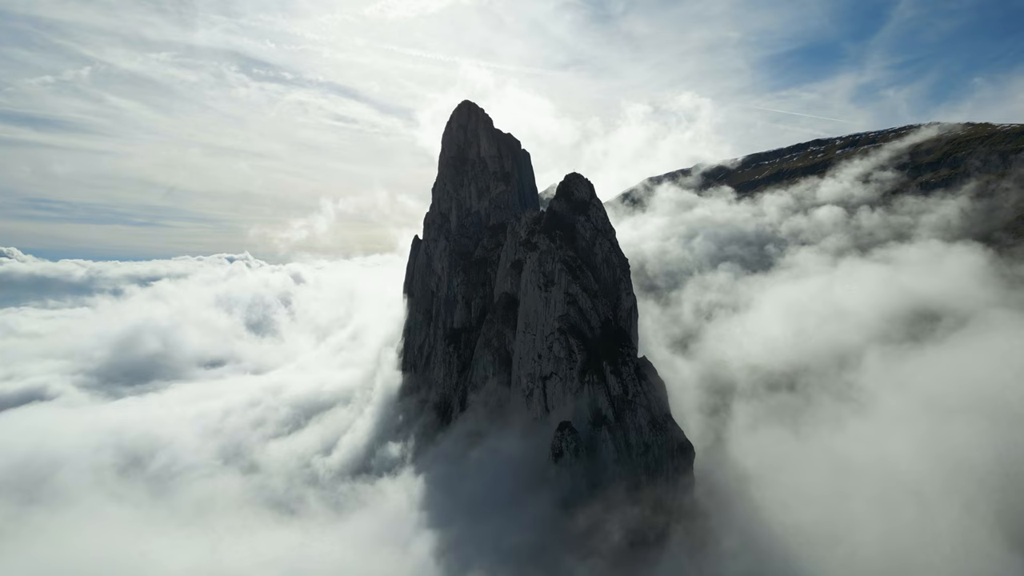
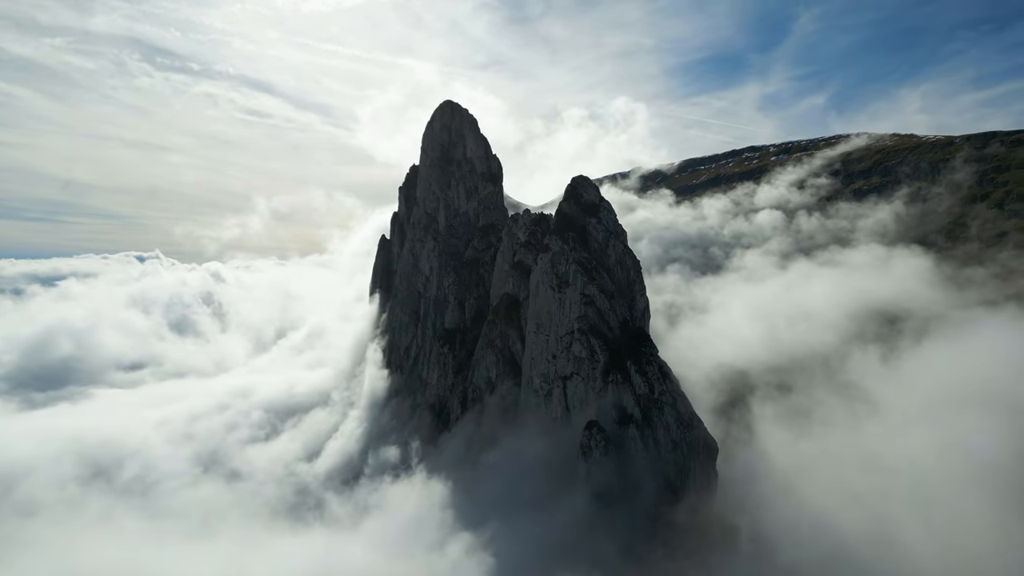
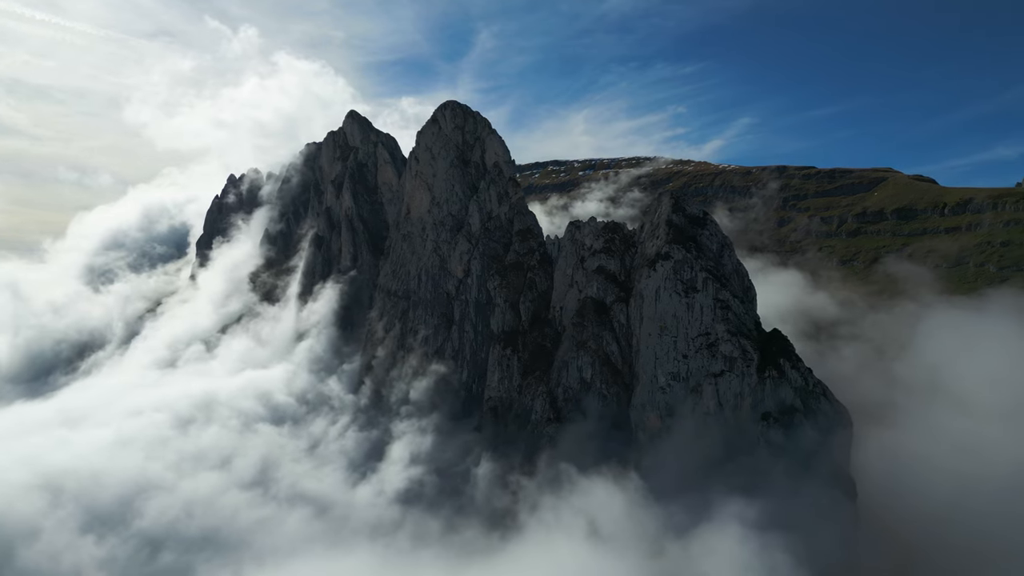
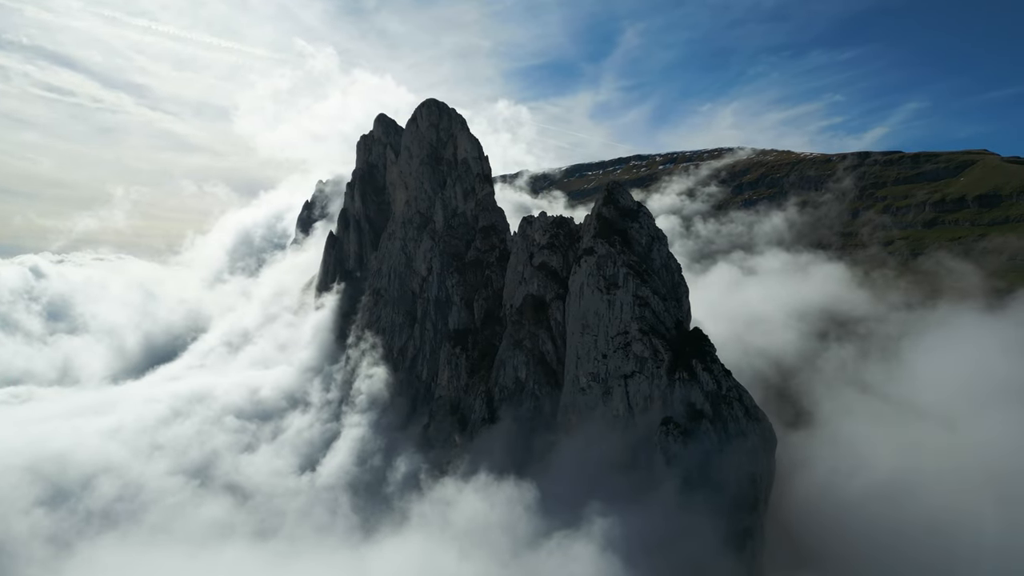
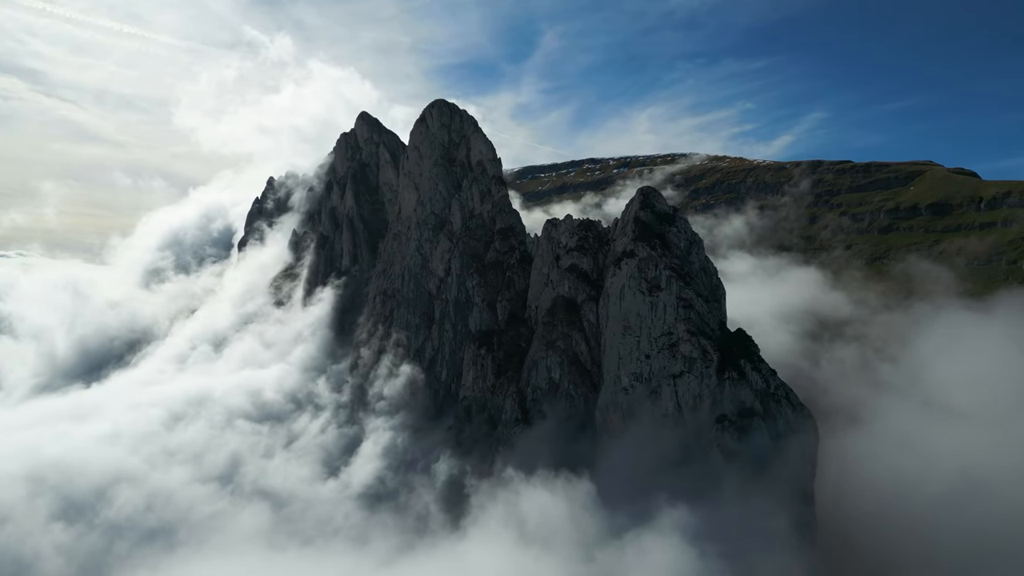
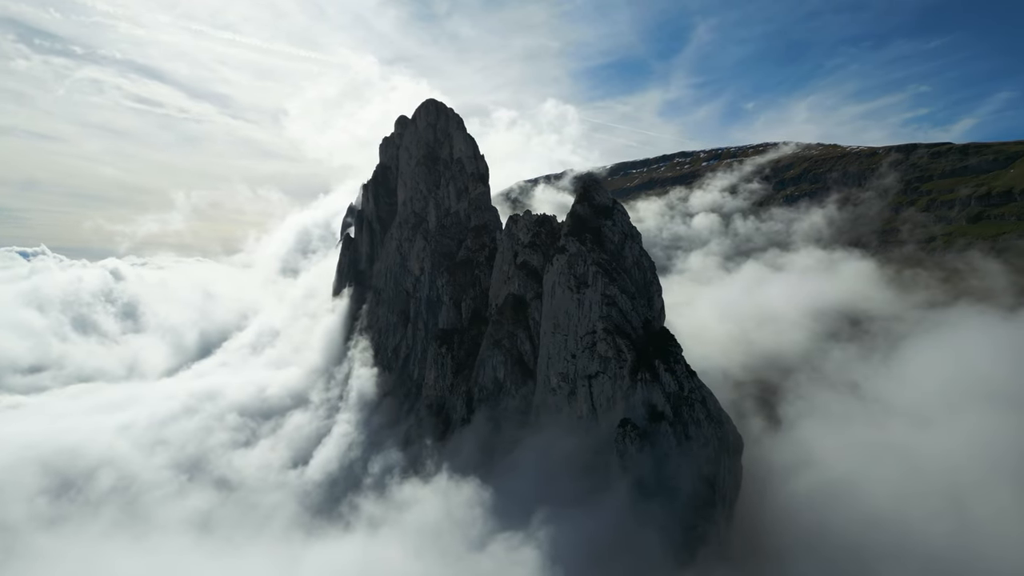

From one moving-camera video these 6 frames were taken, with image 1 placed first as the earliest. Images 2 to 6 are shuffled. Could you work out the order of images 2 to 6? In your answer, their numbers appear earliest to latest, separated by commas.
2, 6, 4, 5, 3
